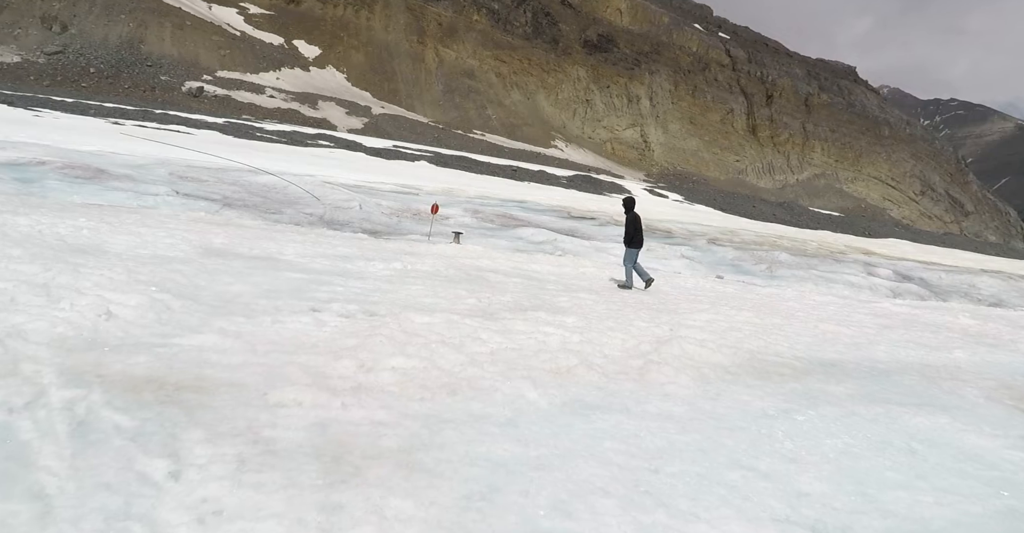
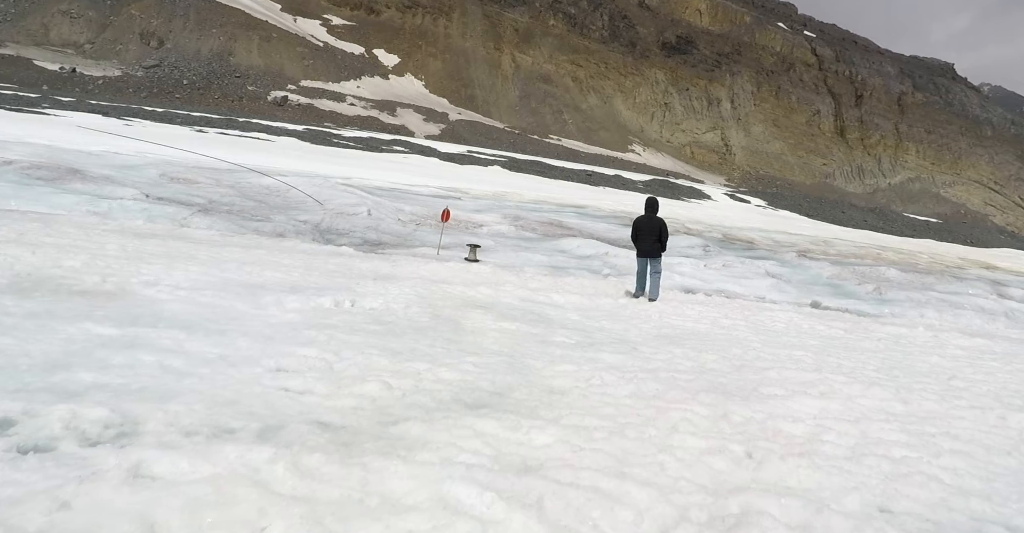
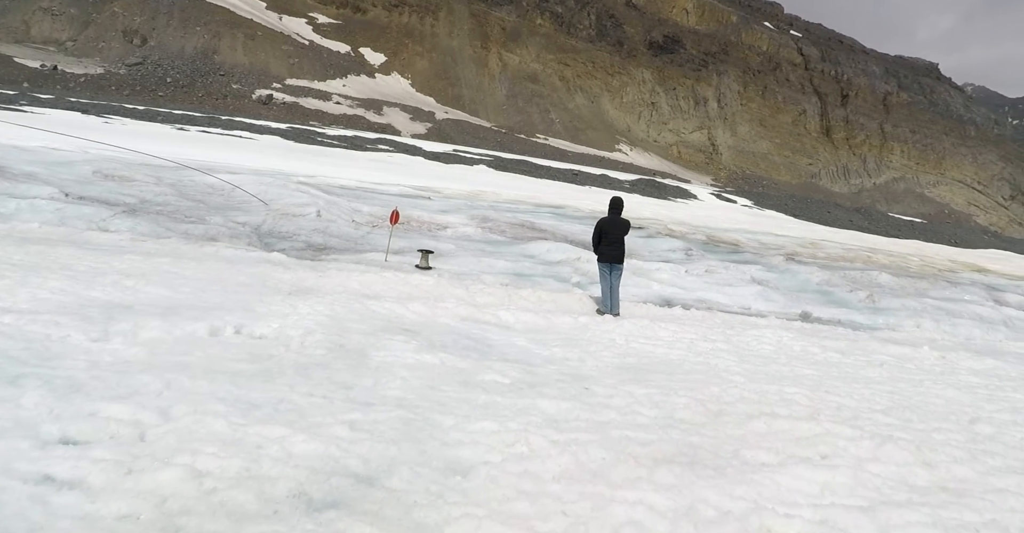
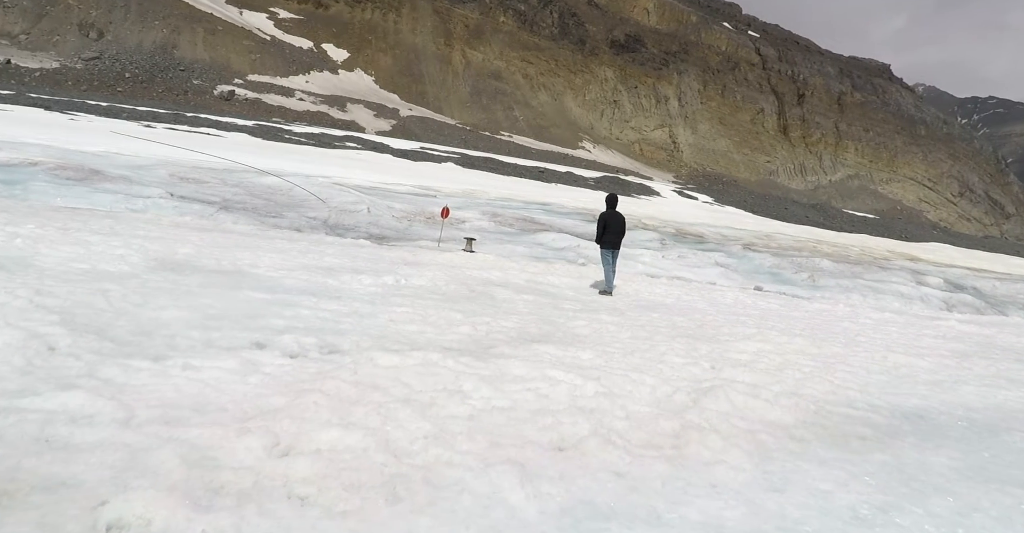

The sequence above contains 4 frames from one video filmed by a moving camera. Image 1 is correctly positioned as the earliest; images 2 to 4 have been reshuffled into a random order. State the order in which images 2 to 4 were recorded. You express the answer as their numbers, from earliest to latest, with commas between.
4, 2, 3
